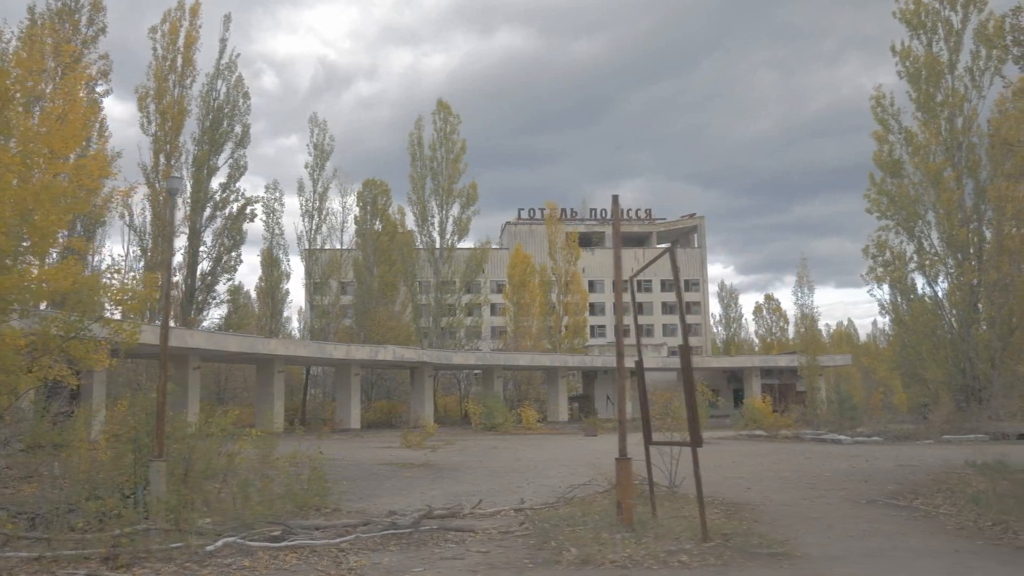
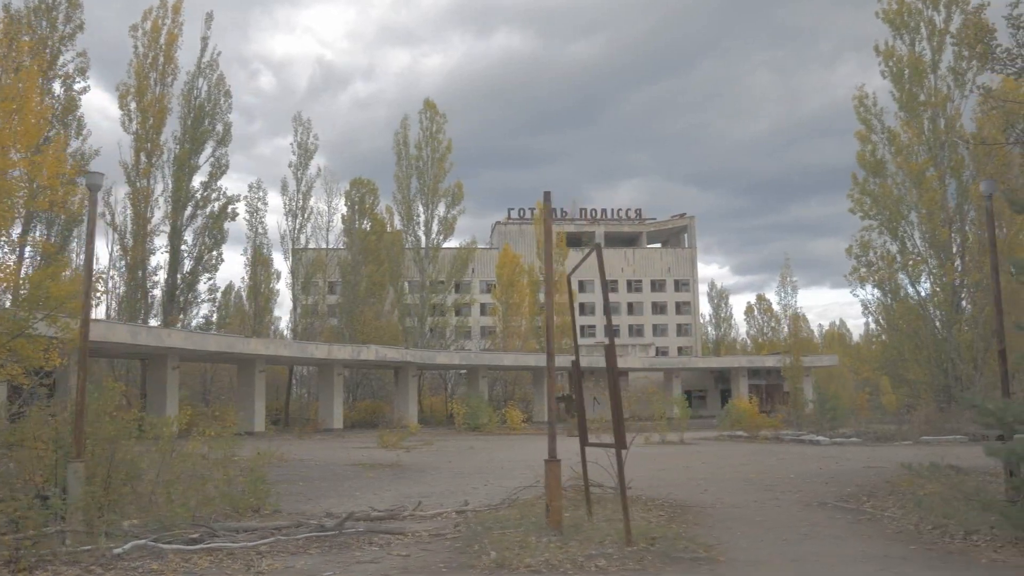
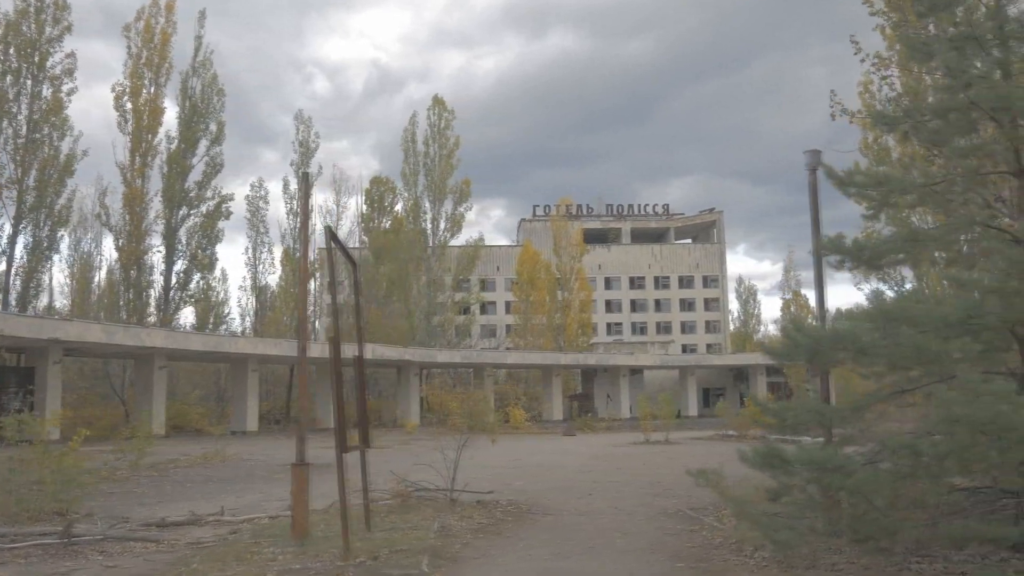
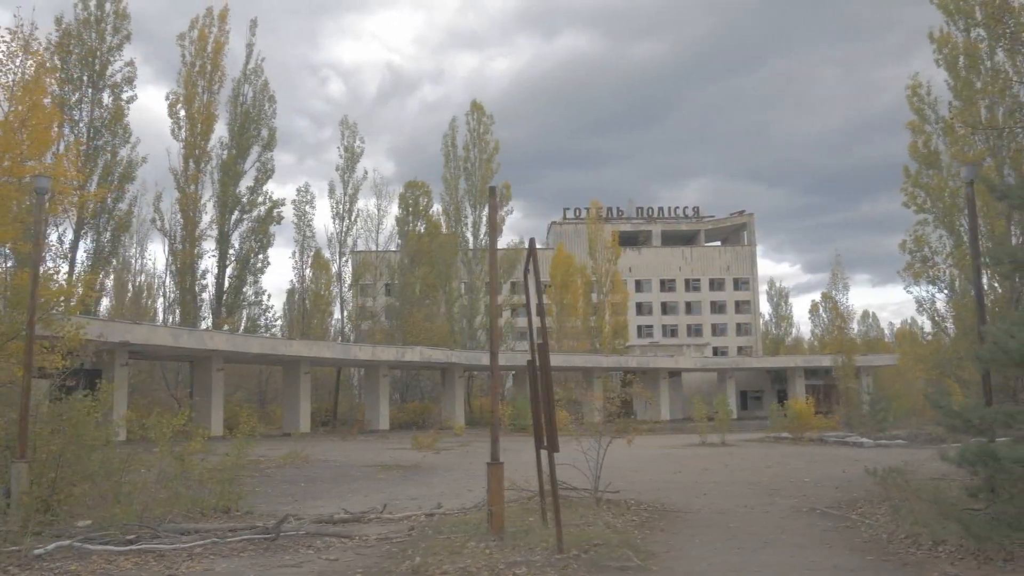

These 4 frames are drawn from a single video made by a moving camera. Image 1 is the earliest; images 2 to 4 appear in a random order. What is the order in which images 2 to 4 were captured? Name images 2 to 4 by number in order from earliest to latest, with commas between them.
2, 4, 3
